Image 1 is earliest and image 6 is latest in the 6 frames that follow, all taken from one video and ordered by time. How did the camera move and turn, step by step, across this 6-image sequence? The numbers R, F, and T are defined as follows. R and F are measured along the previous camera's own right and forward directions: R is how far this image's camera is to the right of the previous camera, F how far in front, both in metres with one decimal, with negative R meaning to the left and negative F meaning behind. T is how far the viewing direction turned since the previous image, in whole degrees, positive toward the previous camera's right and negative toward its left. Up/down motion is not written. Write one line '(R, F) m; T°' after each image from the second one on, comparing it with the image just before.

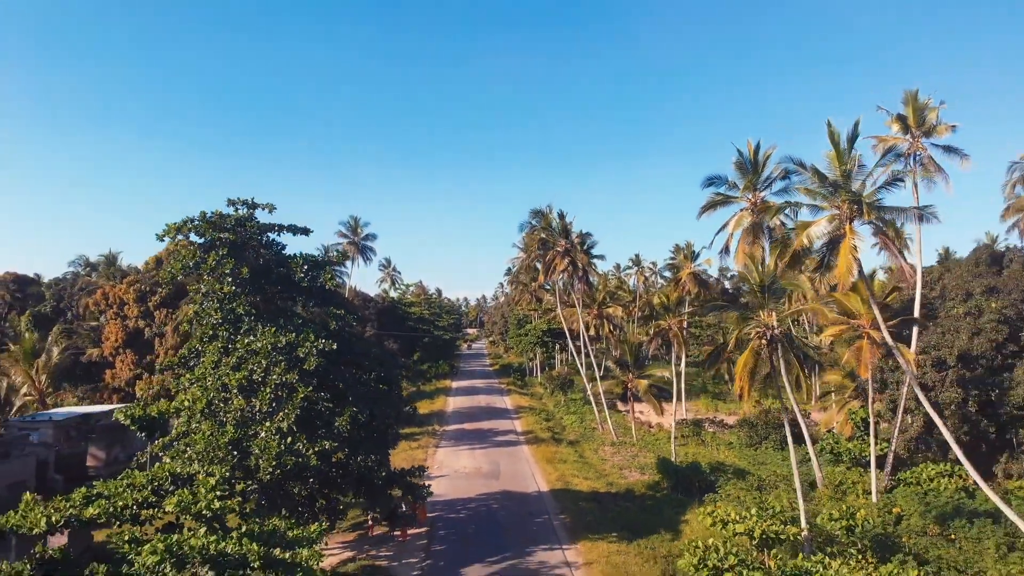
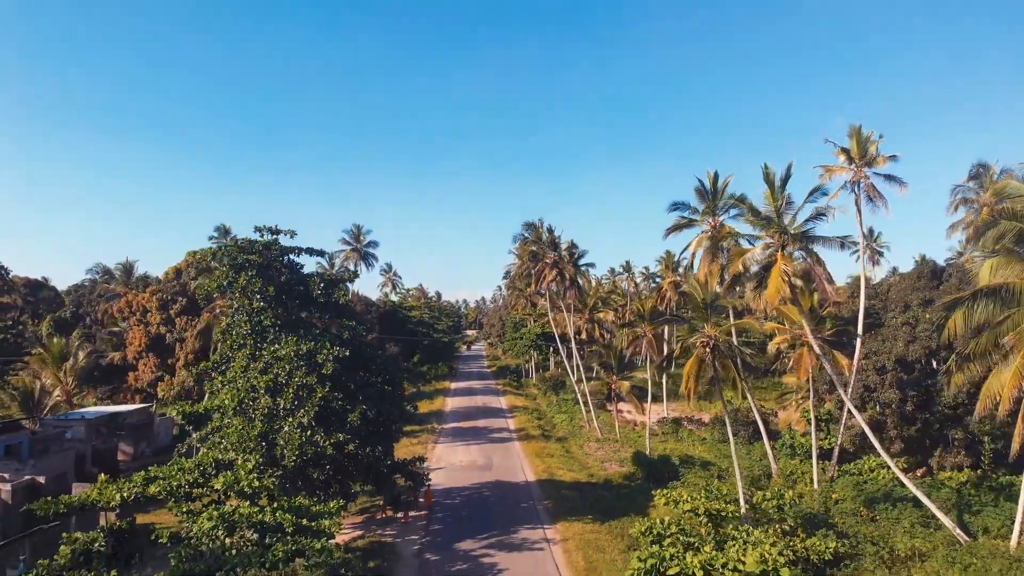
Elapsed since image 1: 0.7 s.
(+0.4, -2.2) m; 0°
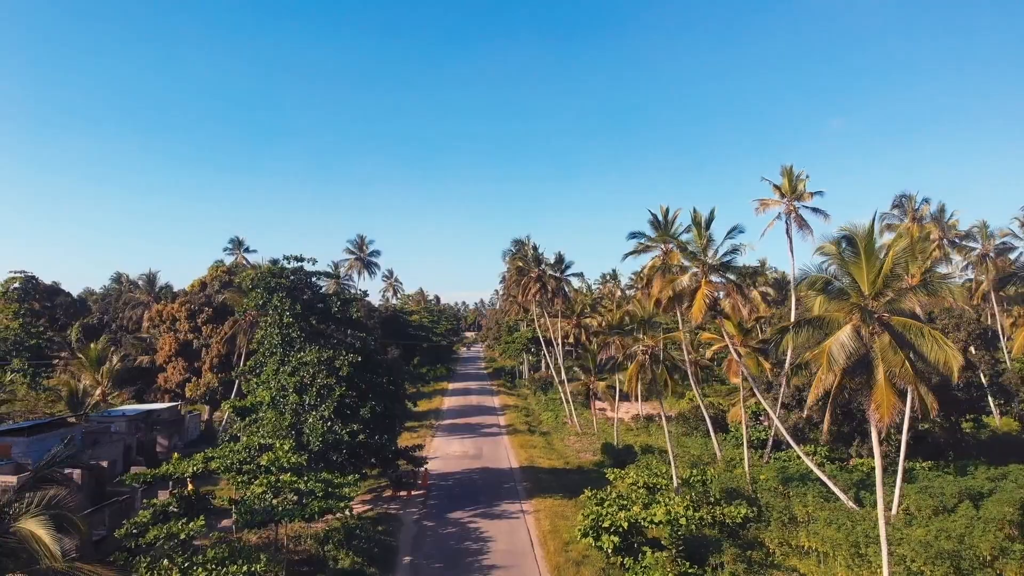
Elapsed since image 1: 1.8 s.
(+0.6, -3.5) m; 0°
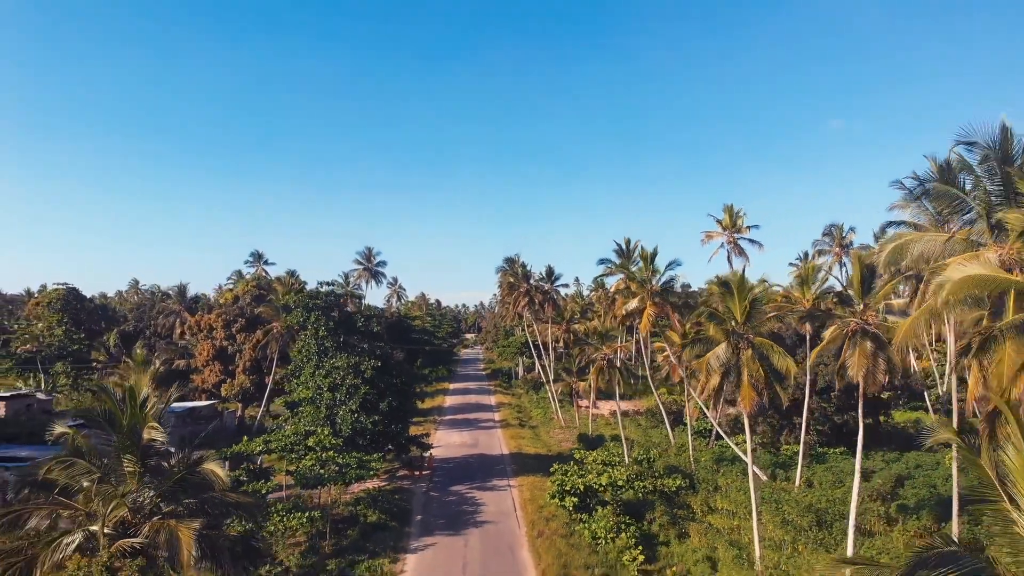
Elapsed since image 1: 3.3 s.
(+0.5, -4.8) m; 0°
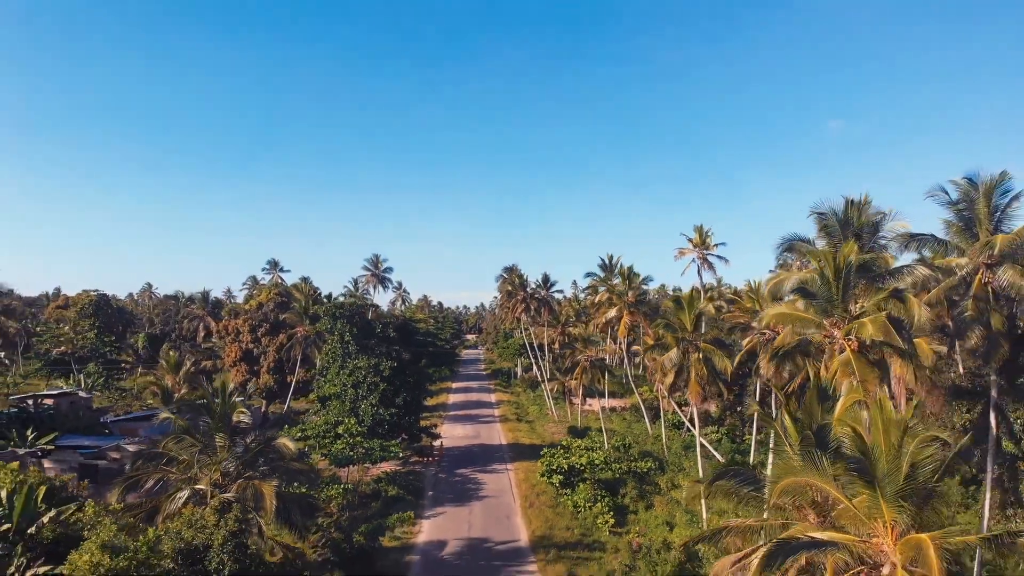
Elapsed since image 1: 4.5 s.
(+0.2, -3.9) m; 0°
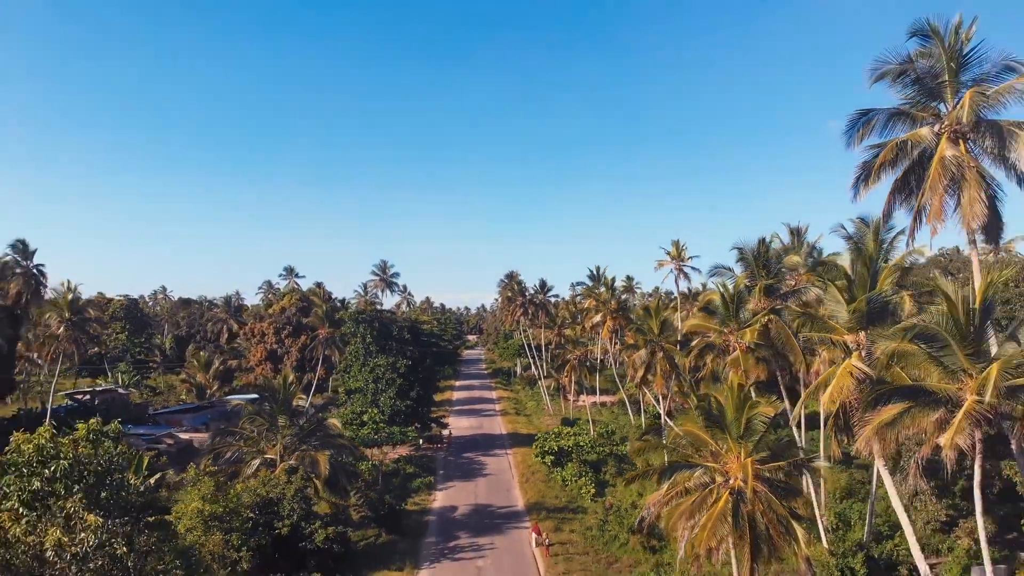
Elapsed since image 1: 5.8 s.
(+0.1, -4.3) m; 0°
